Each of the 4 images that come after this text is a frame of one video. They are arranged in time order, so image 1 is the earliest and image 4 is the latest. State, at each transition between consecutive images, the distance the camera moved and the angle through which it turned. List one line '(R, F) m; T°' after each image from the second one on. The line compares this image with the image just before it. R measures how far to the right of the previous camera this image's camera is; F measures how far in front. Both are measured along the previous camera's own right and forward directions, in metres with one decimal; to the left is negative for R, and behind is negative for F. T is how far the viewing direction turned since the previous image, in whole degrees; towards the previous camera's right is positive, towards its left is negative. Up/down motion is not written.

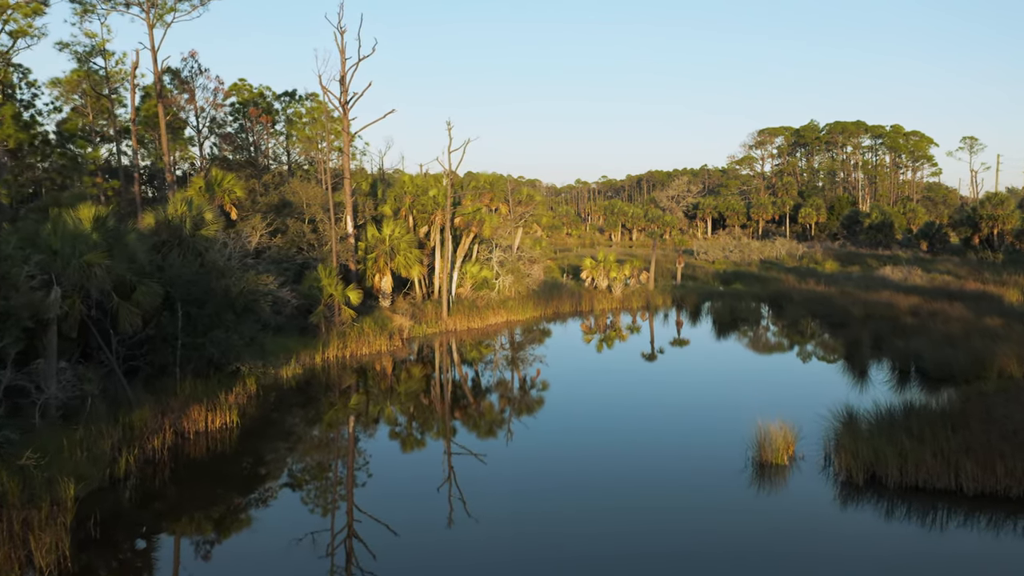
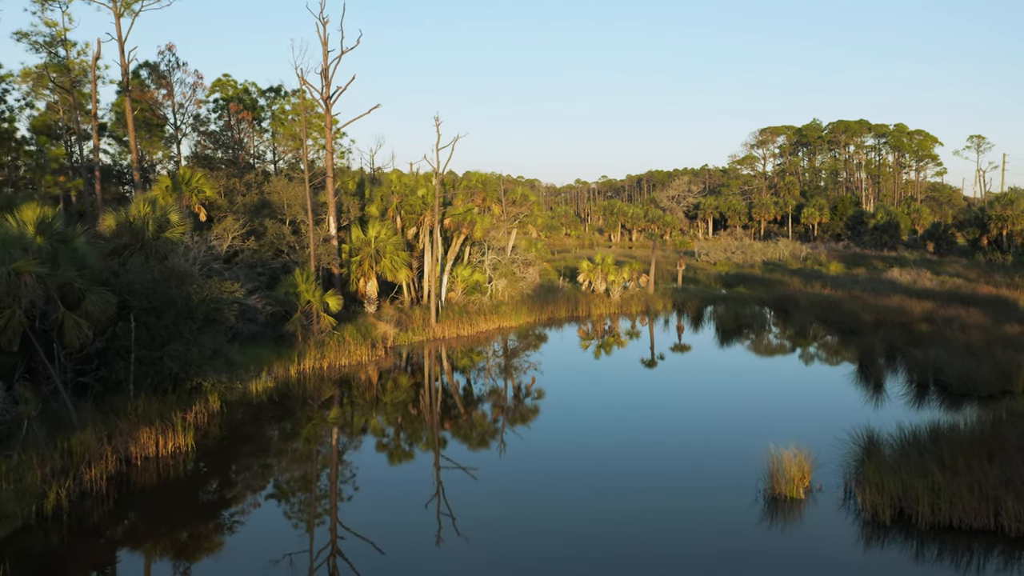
(+0.3, +1.1) m; 0°
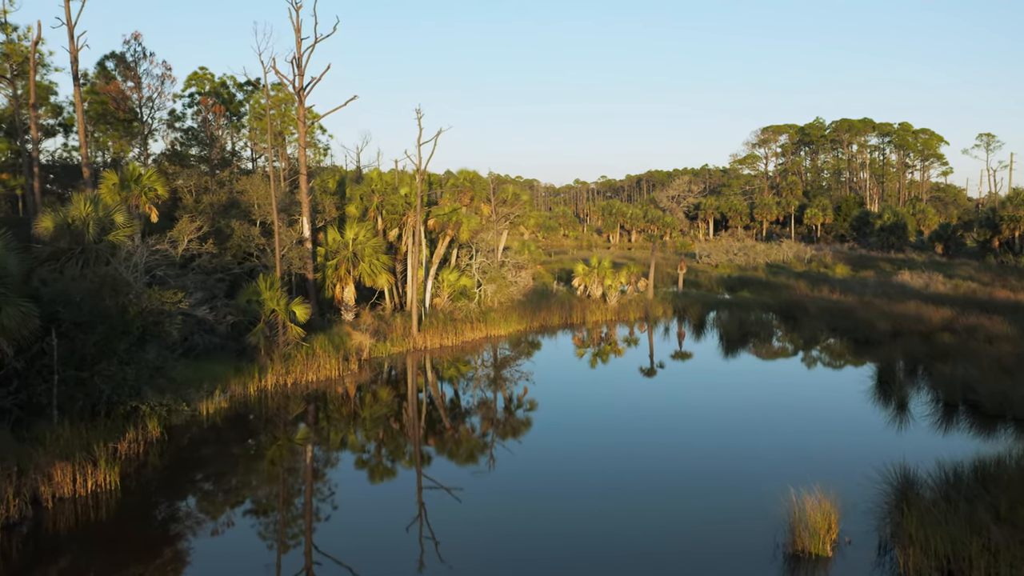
(+0.4, +1.4) m; 0°
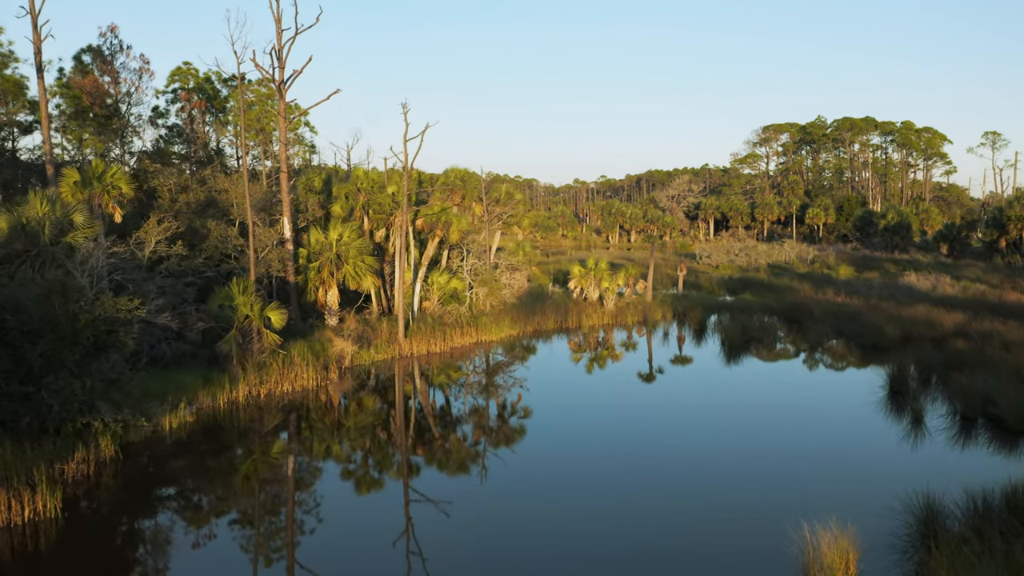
(+0.3, +0.9) m; 0°
